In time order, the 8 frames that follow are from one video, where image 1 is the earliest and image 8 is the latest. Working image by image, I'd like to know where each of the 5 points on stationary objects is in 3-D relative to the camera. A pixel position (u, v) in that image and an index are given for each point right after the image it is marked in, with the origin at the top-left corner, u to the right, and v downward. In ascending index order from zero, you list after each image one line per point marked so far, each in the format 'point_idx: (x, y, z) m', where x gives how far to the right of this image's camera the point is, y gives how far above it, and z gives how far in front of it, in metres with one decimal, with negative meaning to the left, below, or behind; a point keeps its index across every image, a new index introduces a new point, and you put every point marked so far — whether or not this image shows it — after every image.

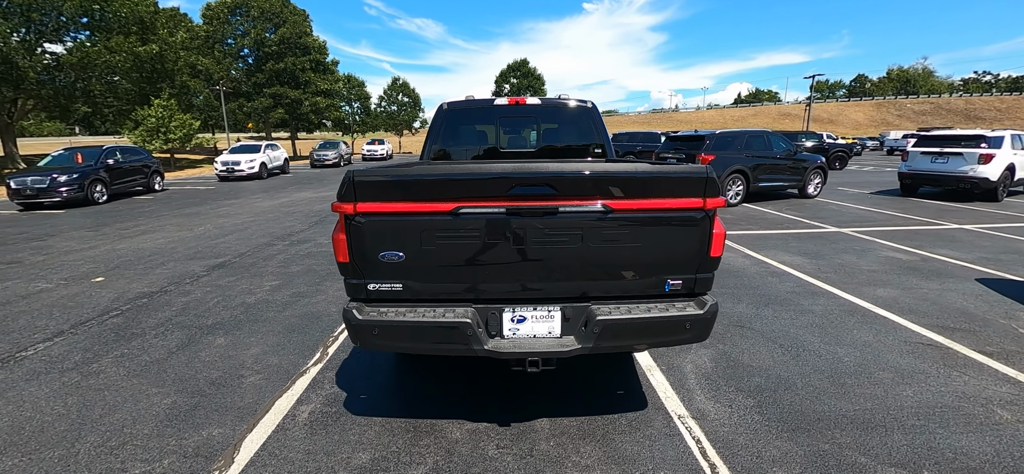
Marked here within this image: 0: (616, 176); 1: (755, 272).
0: (+0.5, +0.3, +2.1) m
1: (+3.0, -0.5, +5.2) m
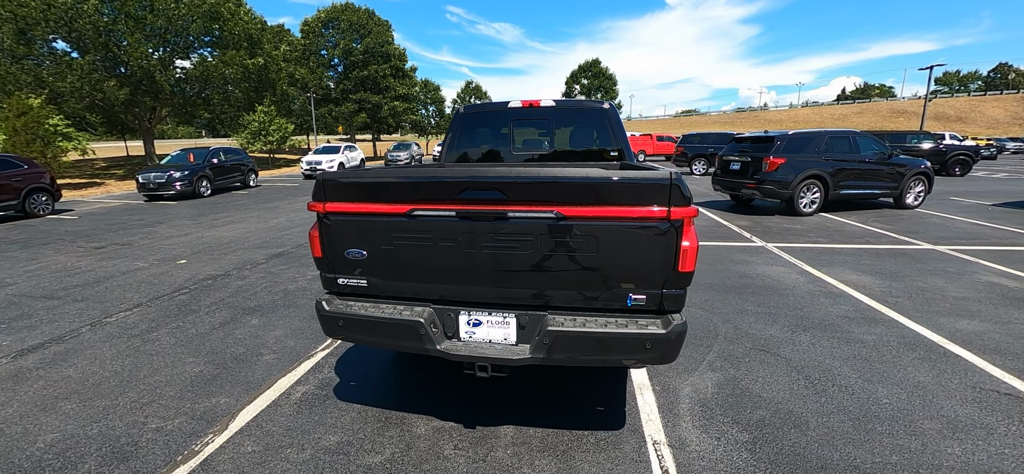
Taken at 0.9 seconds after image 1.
0: (+0.3, +0.3, +2.1) m
1: (+3.2, -0.6, +4.6) m
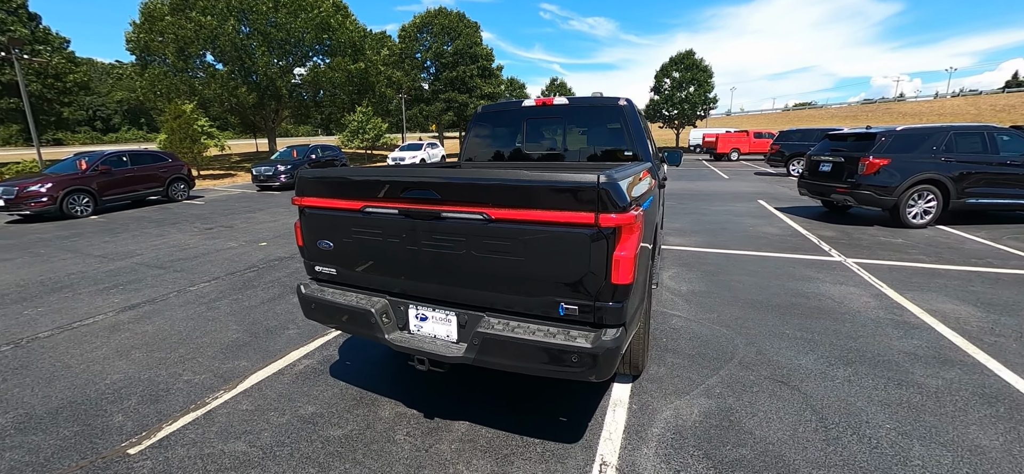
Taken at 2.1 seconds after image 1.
0: (-0.1, +0.3, +2.0) m
1: (+3.3, -0.8, +3.9) m
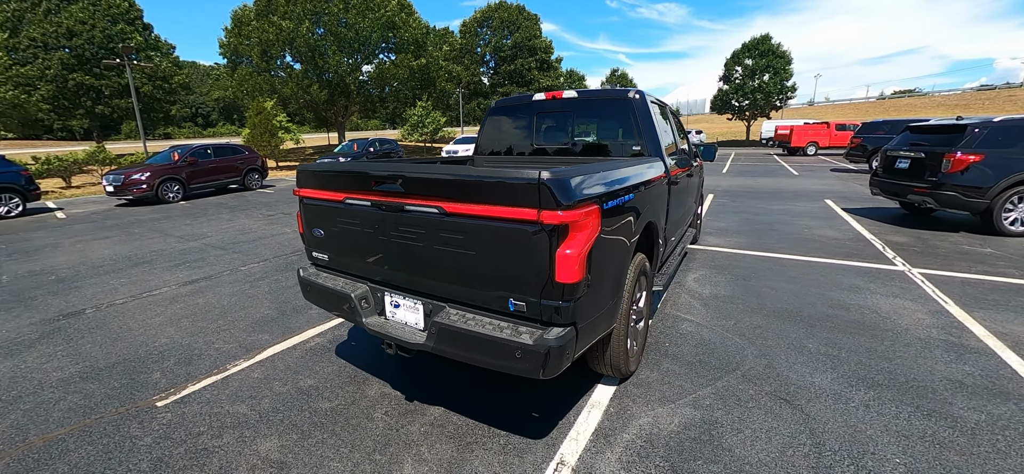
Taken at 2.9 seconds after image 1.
0: (-0.3, +0.3, +2.1) m
1: (+3.3, -0.8, +3.4) m
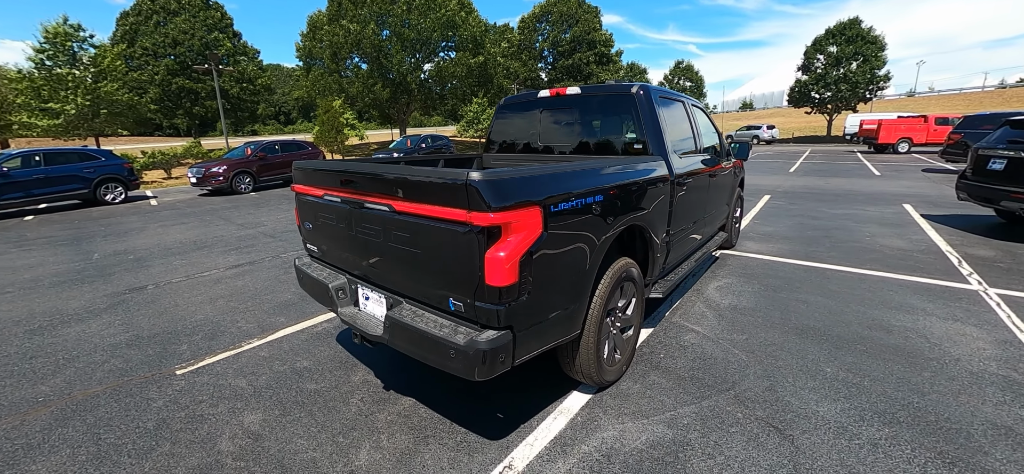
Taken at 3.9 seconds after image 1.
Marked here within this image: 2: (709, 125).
0: (-0.6, +0.3, +2.1) m
1: (+3.2, -0.9, +2.9) m
2: (+2.2, +1.3, +4.8) m
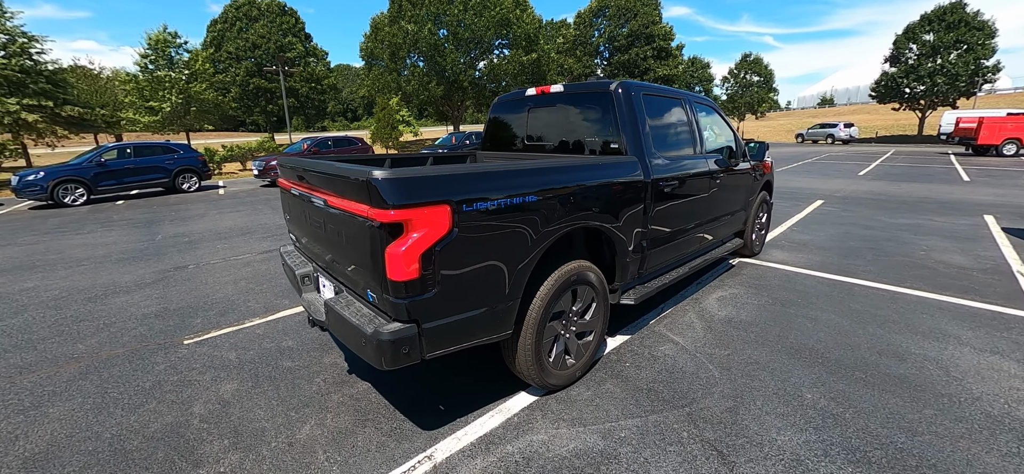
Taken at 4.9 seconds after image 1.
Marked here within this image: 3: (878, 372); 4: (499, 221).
0: (-1.0, +0.3, +2.2) m
1: (+2.8, -1.1, +2.5) m
2: (+2.2, +1.2, +4.5) m
3: (+2.6, -0.9, +2.9) m
4: (-0.1, +0.1, +2.2) m
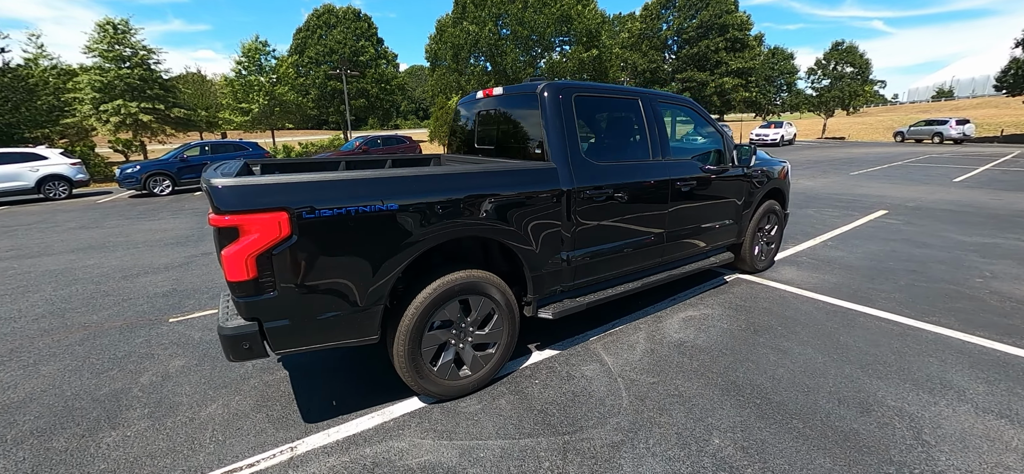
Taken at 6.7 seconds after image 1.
0: (-1.7, +0.4, +2.4) m
1: (+2.0, -1.2, +2.0) m
2: (+1.9, +1.1, +4.0) m
3: (+1.8, -1.1, +2.5) m
4: (-0.8, +0.1, +2.2) m
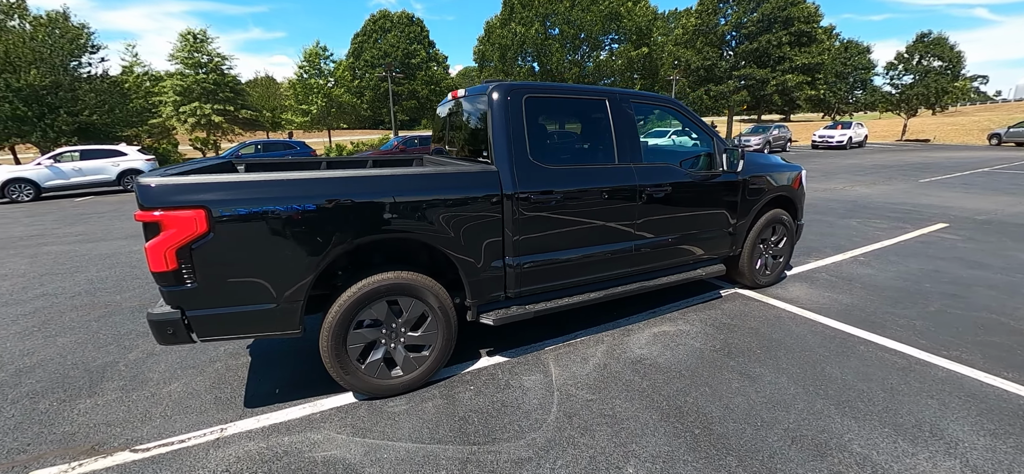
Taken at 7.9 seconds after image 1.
0: (-2.1, +0.4, +2.6) m
1: (+1.4, -1.3, +1.7) m
2: (+1.6, +1.0, +3.7) m
3: (+1.3, -1.1, +2.2) m
4: (-1.3, +0.1, +2.3) m
